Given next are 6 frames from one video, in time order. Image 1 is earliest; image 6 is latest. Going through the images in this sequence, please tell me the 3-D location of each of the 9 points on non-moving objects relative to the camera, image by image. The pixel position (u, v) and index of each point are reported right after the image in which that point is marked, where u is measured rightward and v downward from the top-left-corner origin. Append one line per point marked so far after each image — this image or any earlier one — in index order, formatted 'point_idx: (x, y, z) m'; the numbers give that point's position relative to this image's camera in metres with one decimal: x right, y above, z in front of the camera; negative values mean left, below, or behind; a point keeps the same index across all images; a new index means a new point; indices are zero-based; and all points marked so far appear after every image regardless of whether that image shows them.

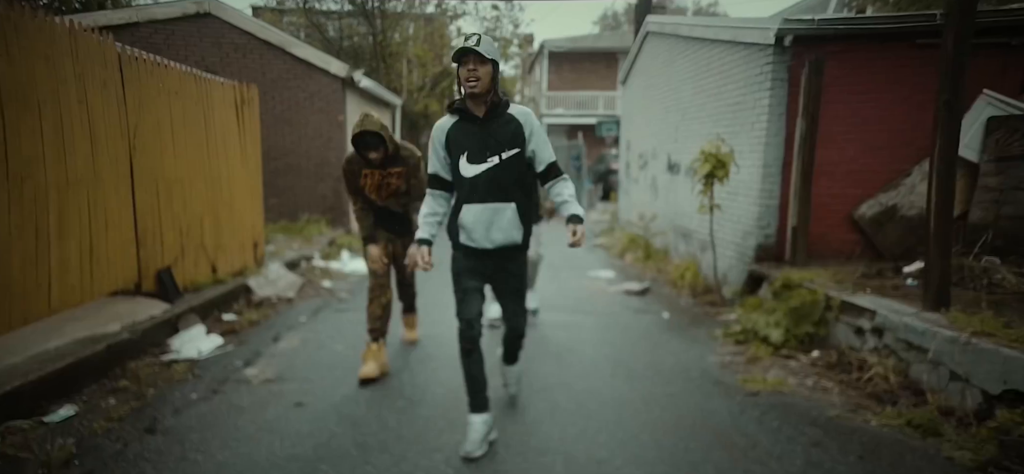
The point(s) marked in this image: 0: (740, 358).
0: (+1.6, -0.8, +5.2) m
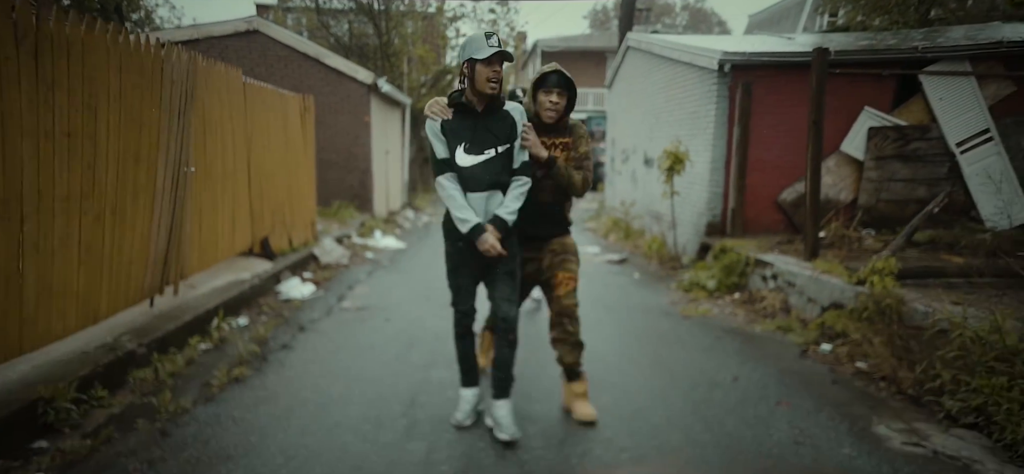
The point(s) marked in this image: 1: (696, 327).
0: (+1.7, -0.6, +7.5) m
1: (+1.5, -0.7, +6.2) m
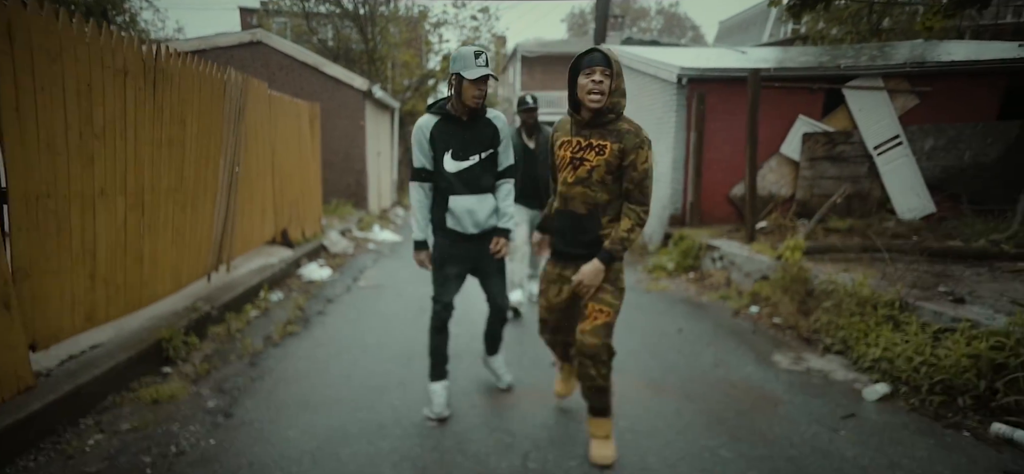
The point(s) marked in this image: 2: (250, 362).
0: (+1.6, -0.5, +8.8) m
1: (+1.4, -0.6, +7.5) m
2: (-1.7, -0.8, +4.9) m
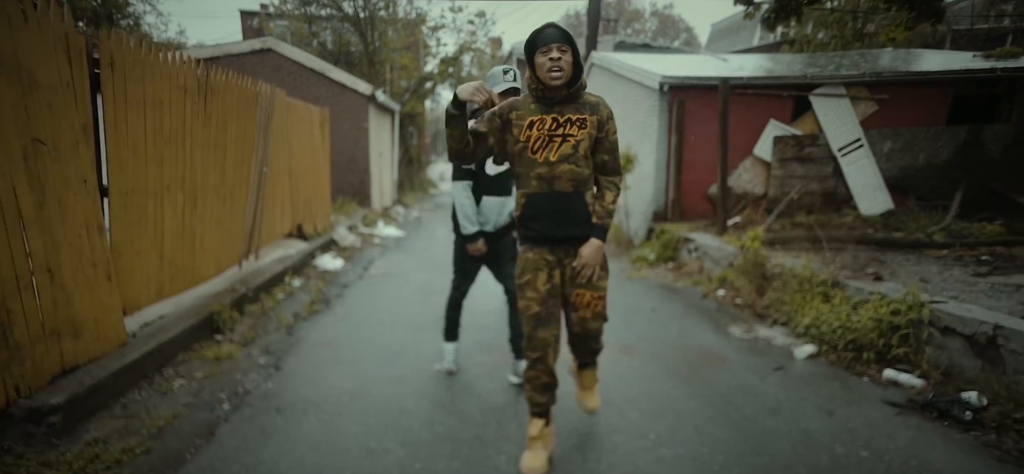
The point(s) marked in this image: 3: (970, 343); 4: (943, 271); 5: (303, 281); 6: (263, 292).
0: (+1.5, -0.4, +9.7) m
1: (+1.4, -0.5, +8.5) m
2: (-1.7, -0.7, +5.8) m
3: (+2.4, -0.6, +3.9) m
4: (+3.1, -0.3, +5.5) m
5: (-2.3, -0.5, +8.1) m
6: (-2.3, -0.5, +6.9) m
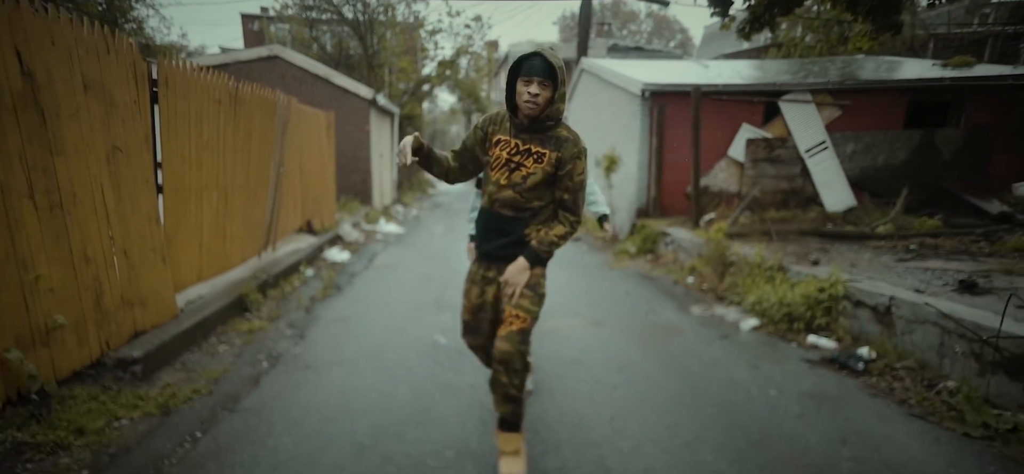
0: (+1.4, -0.3, +10.6) m
1: (+1.3, -0.5, +9.3) m
2: (-1.8, -0.7, +6.6) m
3: (+2.3, -0.5, +4.8) m
4: (+3.1, -0.2, +6.3) m
5: (-2.4, -0.4, +9.0) m
6: (-2.4, -0.4, +7.8) m
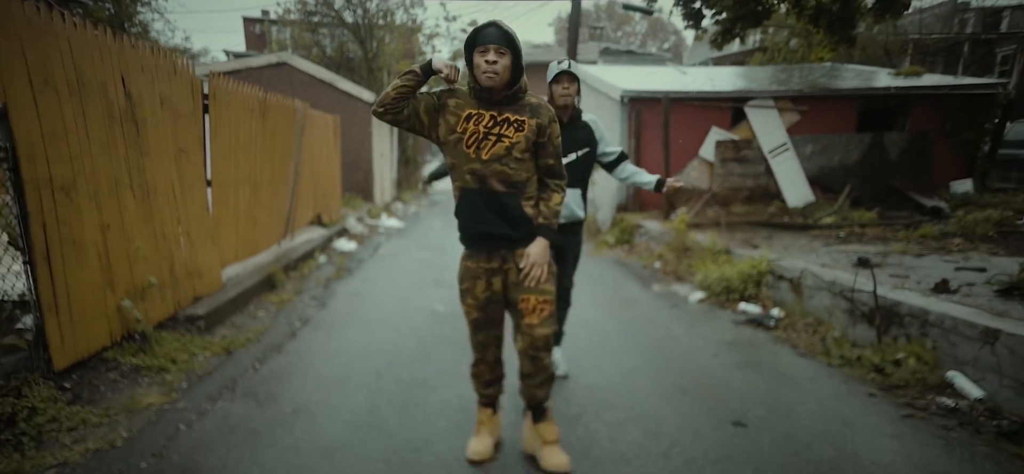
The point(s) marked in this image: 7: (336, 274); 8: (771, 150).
0: (+1.3, -0.2, +11.7) m
1: (+1.2, -0.3, +10.5) m
2: (-1.9, -0.5, +7.8) m
3: (+2.2, -0.4, +5.9) m
4: (+2.9, -0.1, +7.5) m
5: (-2.5, -0.3, +10.1) m
6: (-2.5, -0.3, +8.9) m
7: (-2.0, -0.4, +8.6) m
8: (+4.1, +1.4, +12.1) m
